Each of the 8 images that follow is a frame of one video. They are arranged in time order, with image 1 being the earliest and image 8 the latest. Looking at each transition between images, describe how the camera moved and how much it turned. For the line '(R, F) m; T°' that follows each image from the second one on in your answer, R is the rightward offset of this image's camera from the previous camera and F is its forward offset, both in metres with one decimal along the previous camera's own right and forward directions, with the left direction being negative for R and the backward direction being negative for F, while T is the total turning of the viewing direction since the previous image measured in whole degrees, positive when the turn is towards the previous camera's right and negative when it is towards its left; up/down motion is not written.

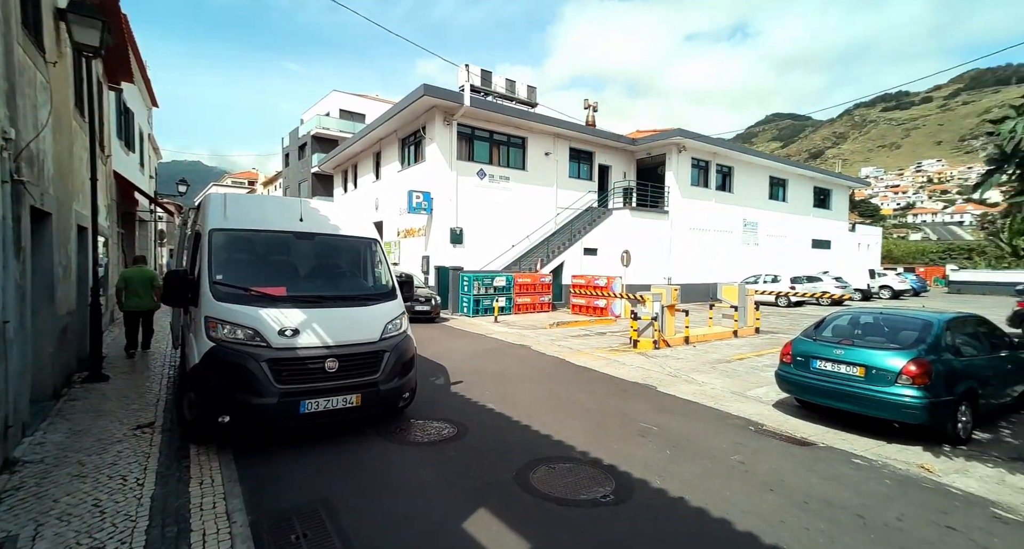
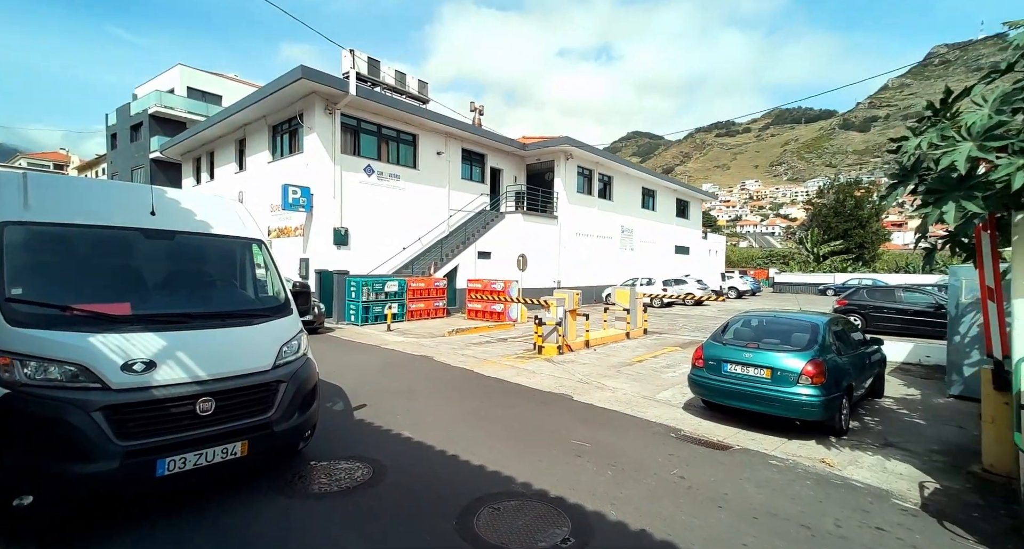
(-0.4, +0.6) m; +14°
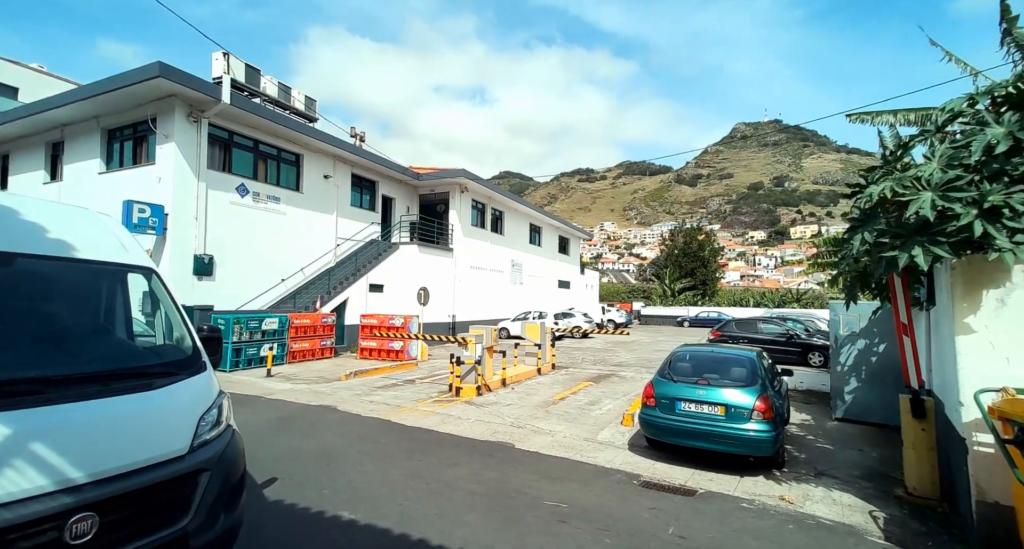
(-0.8, +0.8) m; +15°
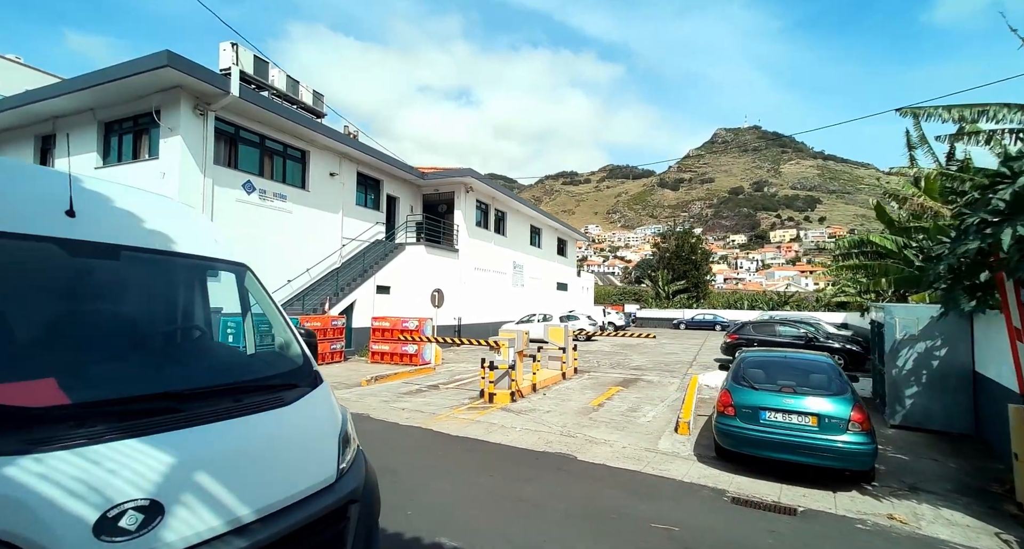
(-1.0, +0.5) m; +2°
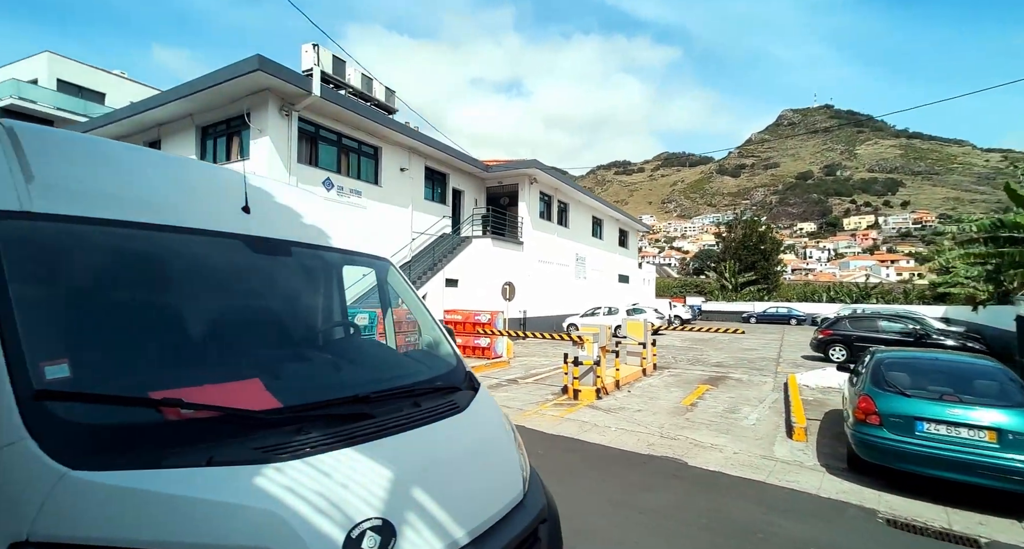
(-0.6, +0.3) m; -6°
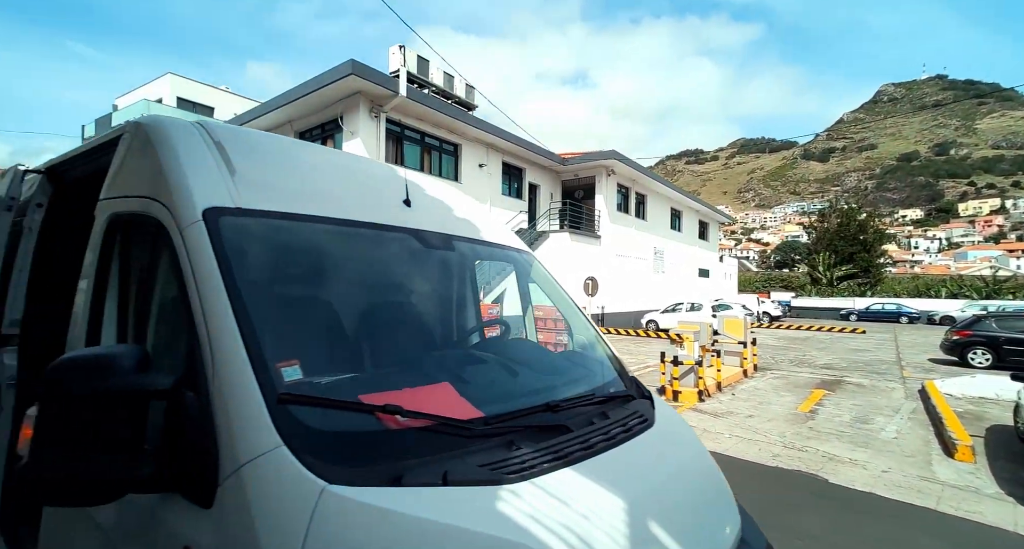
(-0.5, +0.3) m; -8°
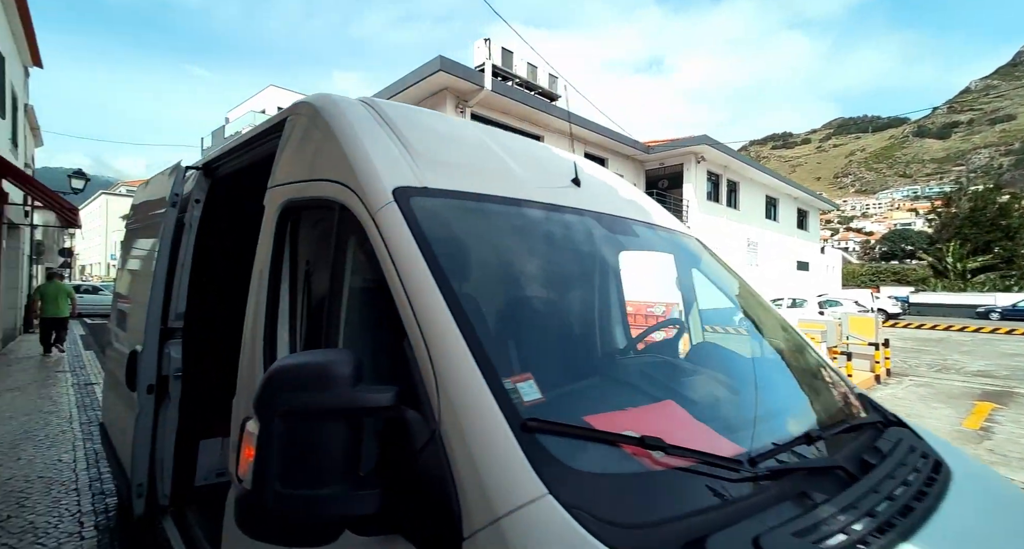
(-0.5, +0.4) m; -9°
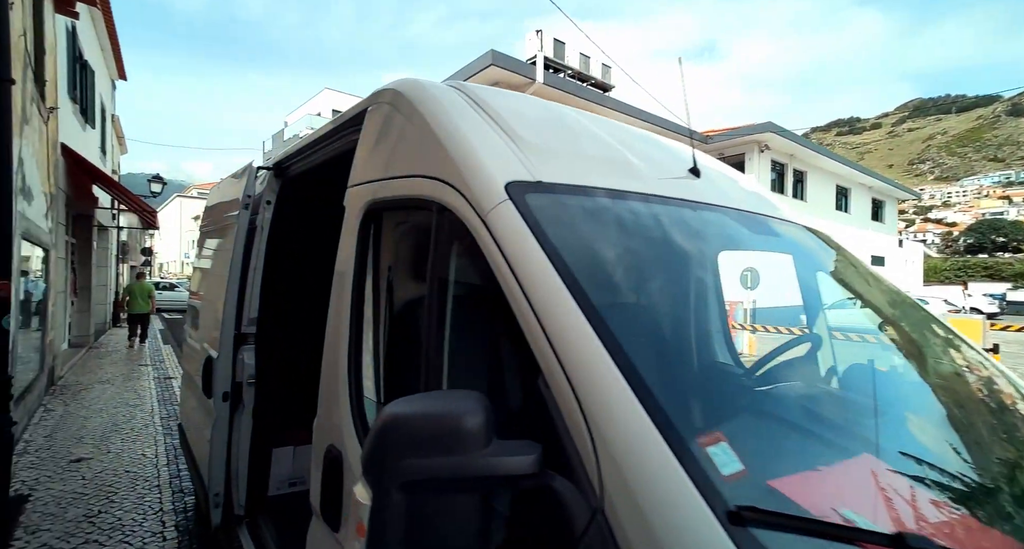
(-0.2, +0.3) m; -6°
